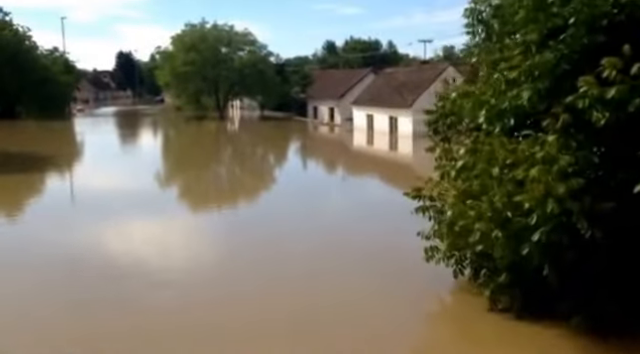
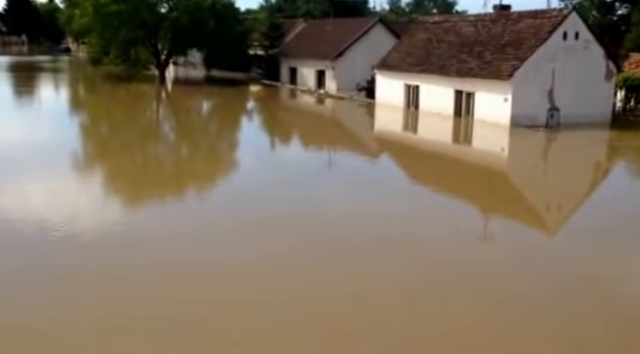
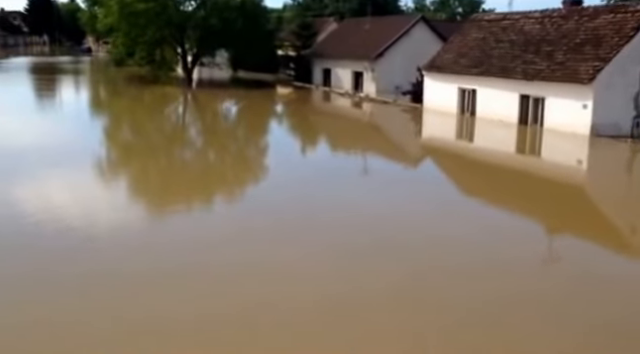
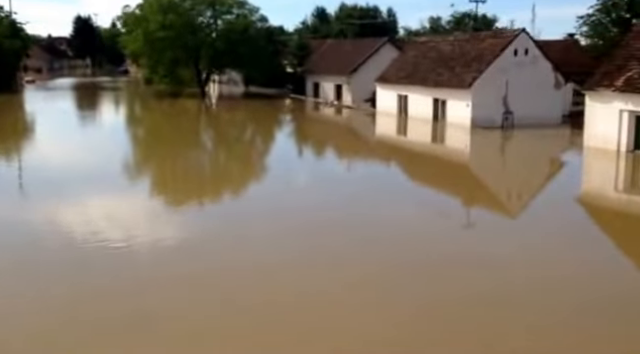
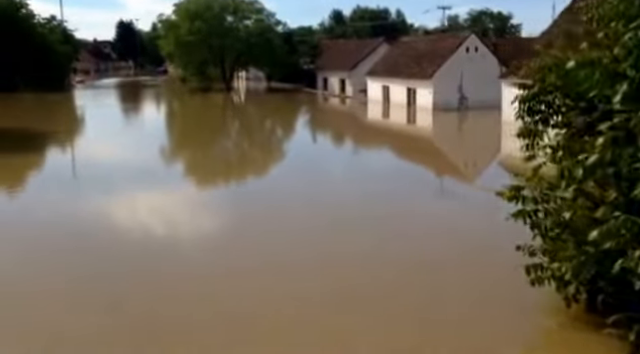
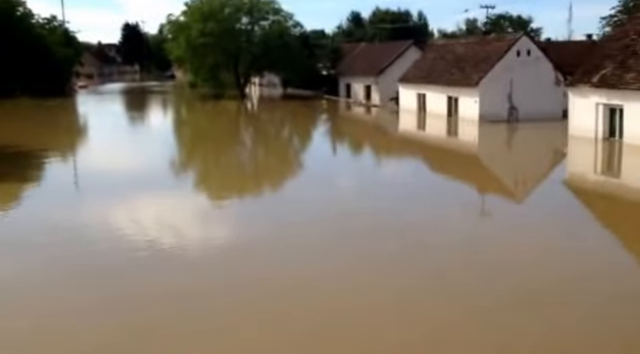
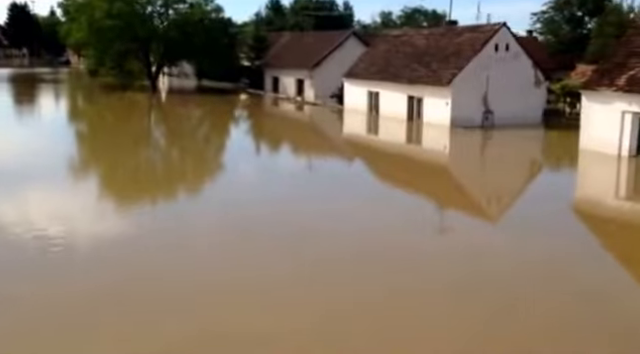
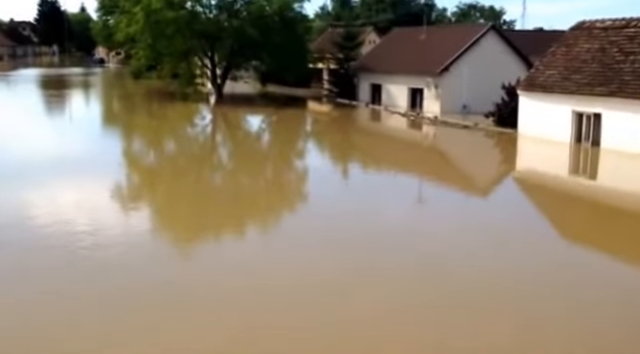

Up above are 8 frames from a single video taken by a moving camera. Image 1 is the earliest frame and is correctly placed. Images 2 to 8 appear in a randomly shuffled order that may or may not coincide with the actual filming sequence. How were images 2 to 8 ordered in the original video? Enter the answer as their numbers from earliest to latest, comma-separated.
5, 6, 4, 7, 2, 3, 8
